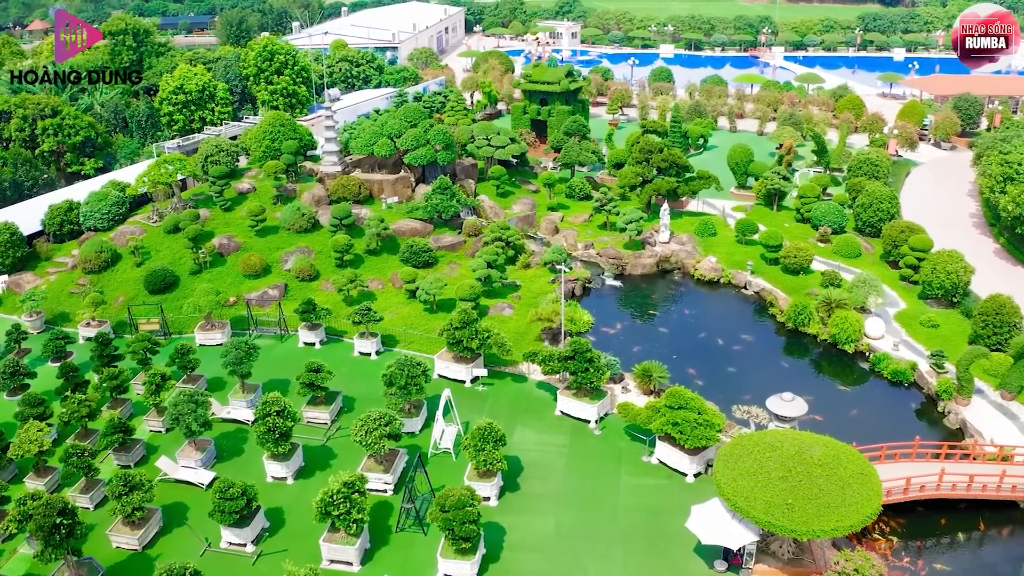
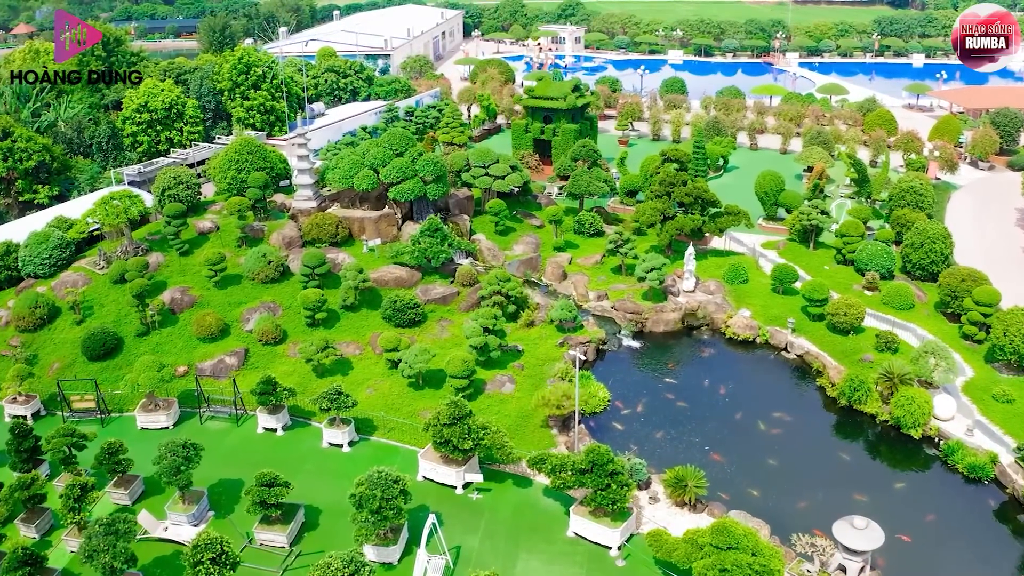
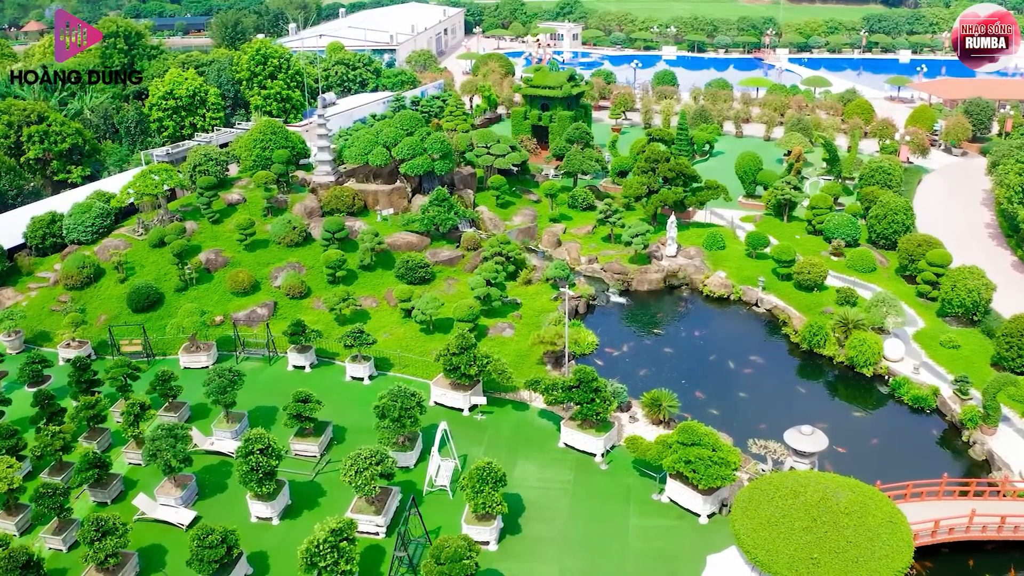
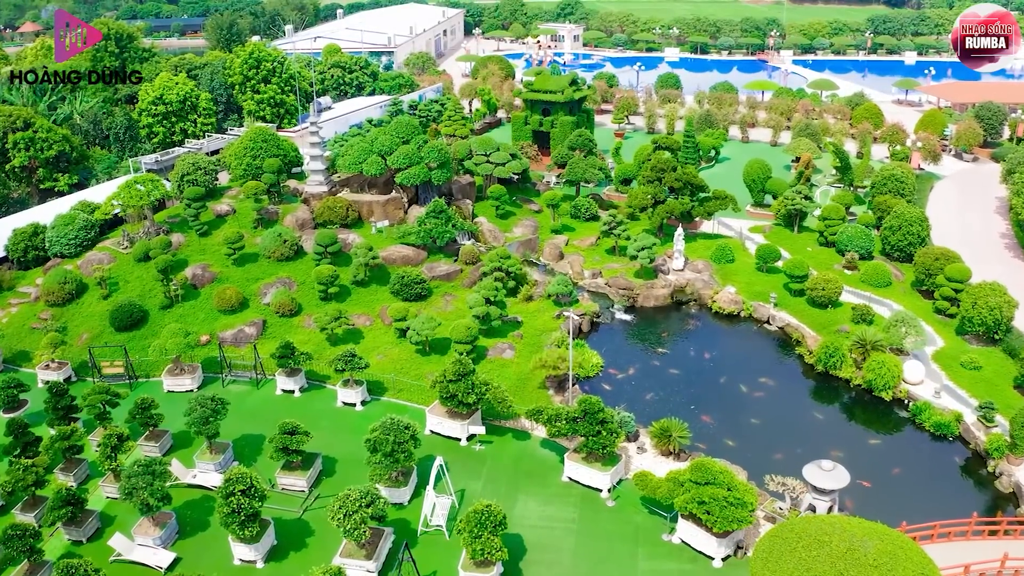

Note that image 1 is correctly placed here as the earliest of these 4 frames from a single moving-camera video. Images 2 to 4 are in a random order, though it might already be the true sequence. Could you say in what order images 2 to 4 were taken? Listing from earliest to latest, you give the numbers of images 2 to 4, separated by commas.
3, 4, 2
